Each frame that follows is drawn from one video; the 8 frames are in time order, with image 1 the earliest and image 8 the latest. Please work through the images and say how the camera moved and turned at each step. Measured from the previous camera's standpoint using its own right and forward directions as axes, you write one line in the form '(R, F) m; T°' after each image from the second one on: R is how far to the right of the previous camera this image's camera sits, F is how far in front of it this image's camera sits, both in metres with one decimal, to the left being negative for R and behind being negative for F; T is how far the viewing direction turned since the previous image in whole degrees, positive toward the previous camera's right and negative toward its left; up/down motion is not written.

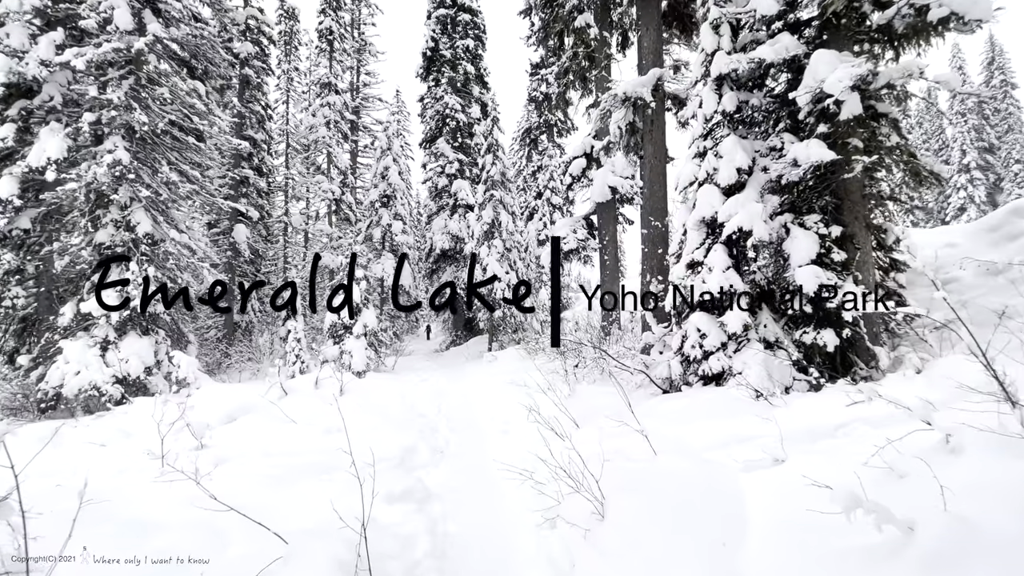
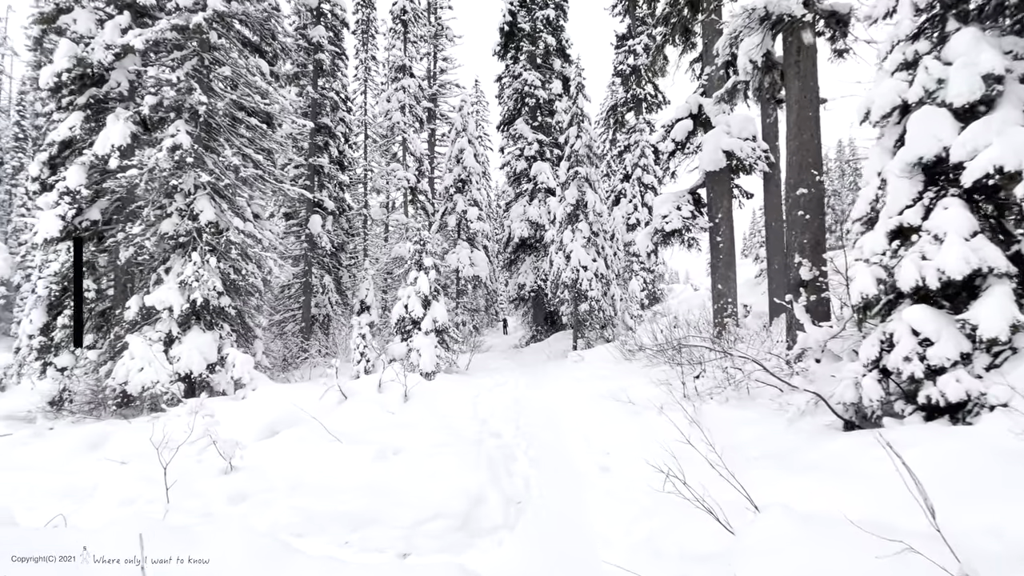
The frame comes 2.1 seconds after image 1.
(-0.2, +1.6) m; -9°
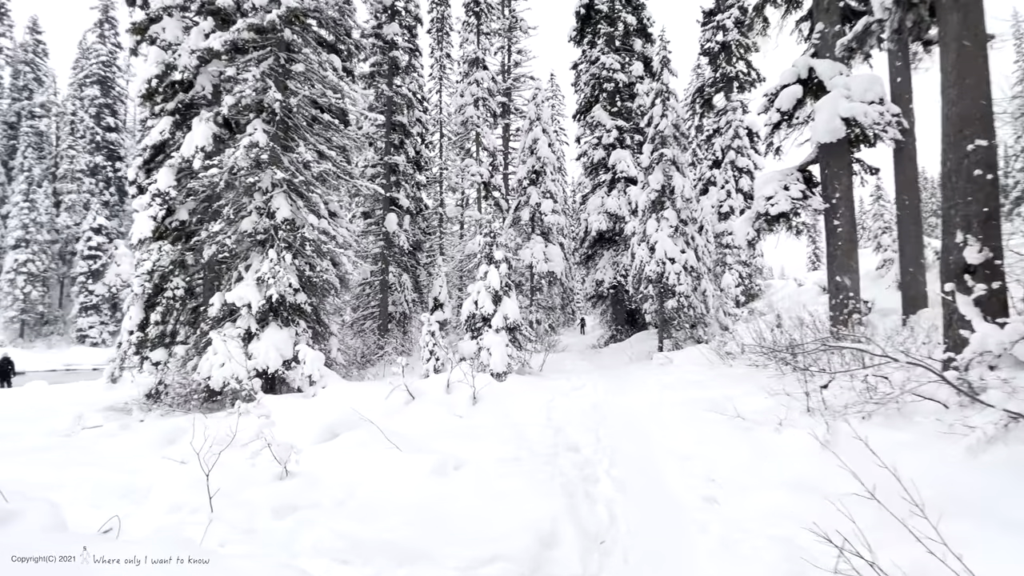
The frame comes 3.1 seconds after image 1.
(0.0, +0.7) m; -9°
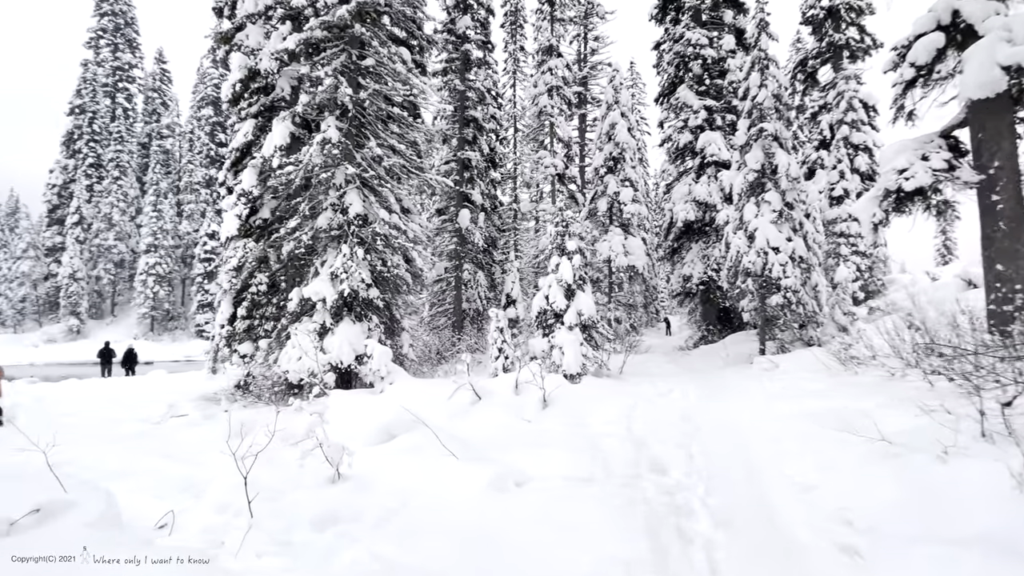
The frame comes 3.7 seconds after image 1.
(+0.1, +0.6) m; -9°
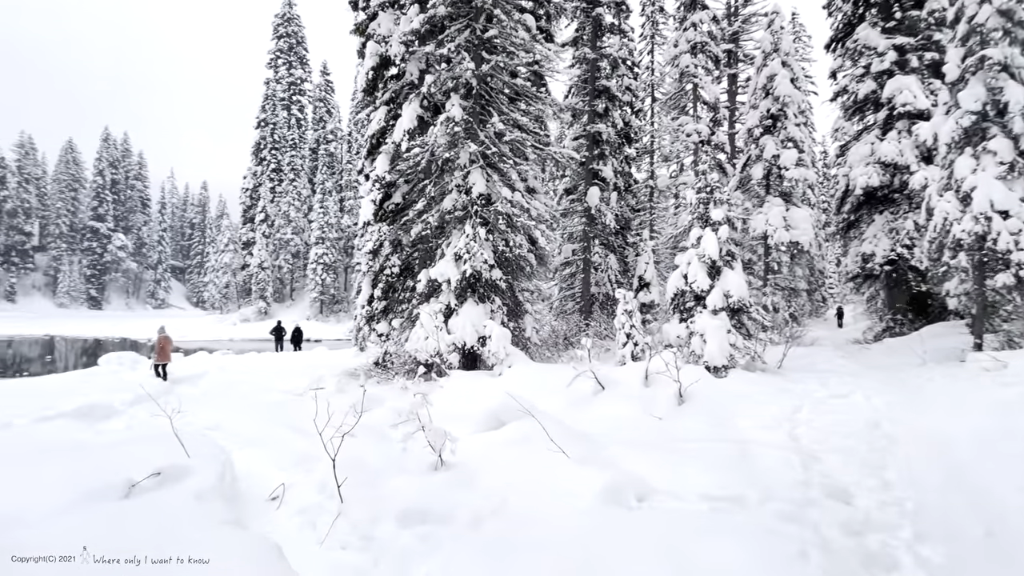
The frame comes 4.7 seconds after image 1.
(+0.1, +0.7) m; -15°
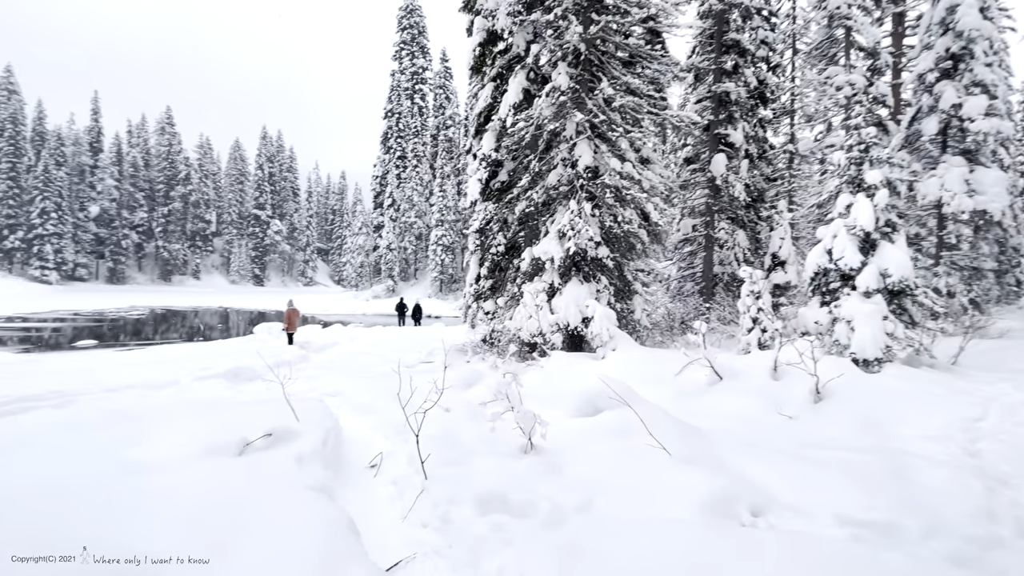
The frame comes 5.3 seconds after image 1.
(+0.1, +0.3) m; -13°
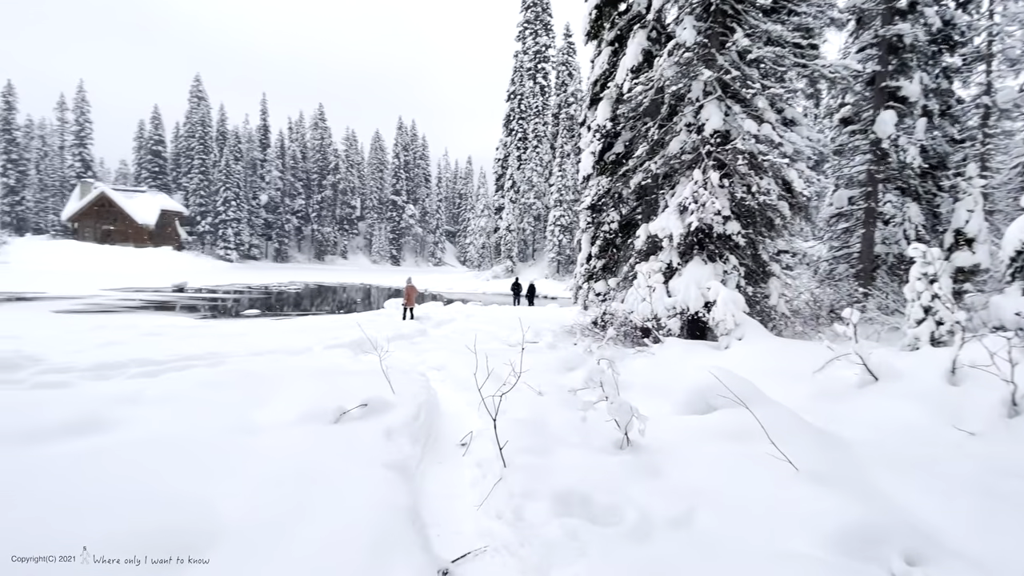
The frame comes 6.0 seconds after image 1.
(+0.2, +0.3) m; -14°
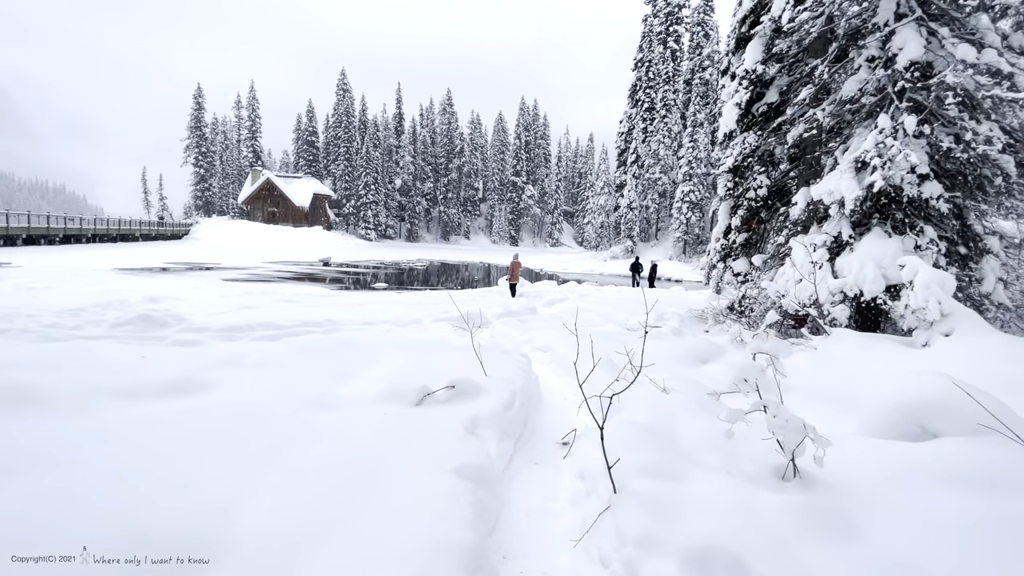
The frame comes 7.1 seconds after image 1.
(0.0, +0.7) m; -14°
